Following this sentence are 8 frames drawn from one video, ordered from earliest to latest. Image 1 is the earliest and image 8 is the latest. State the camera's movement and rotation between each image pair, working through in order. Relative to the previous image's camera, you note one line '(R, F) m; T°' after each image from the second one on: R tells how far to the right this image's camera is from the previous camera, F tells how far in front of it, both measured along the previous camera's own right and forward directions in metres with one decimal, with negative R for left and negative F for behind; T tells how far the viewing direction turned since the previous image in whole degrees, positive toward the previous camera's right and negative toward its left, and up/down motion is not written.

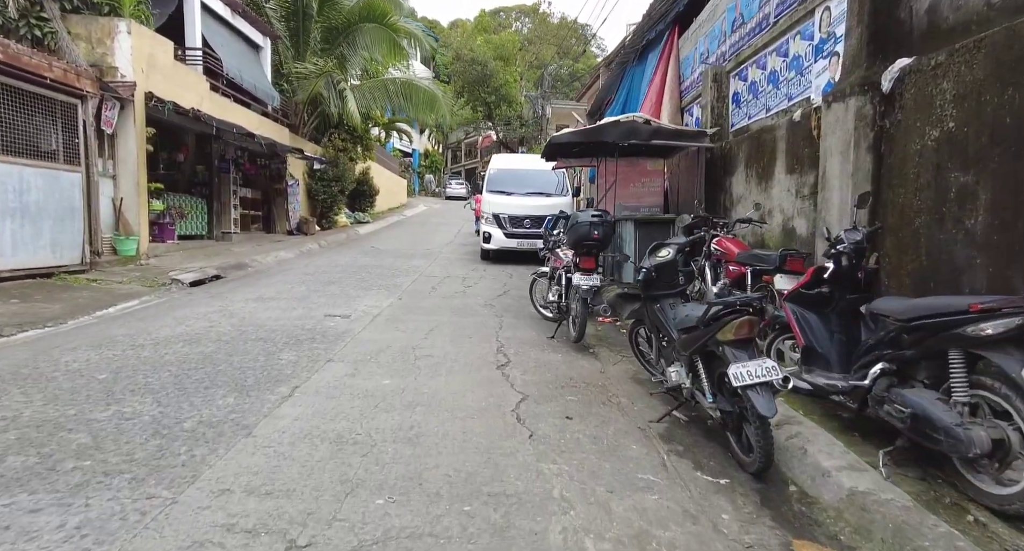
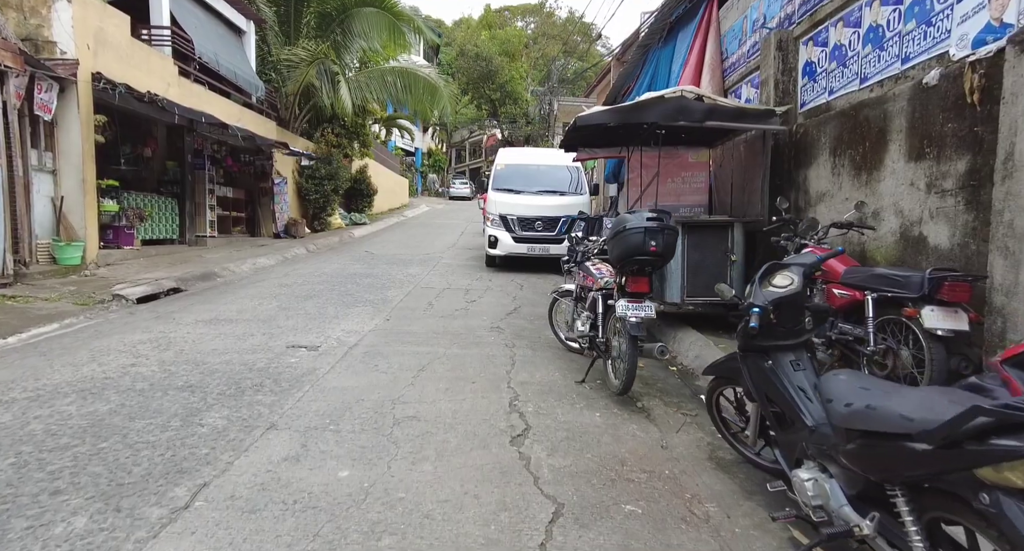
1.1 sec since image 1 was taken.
(-0.1, +1.5) m; 0°
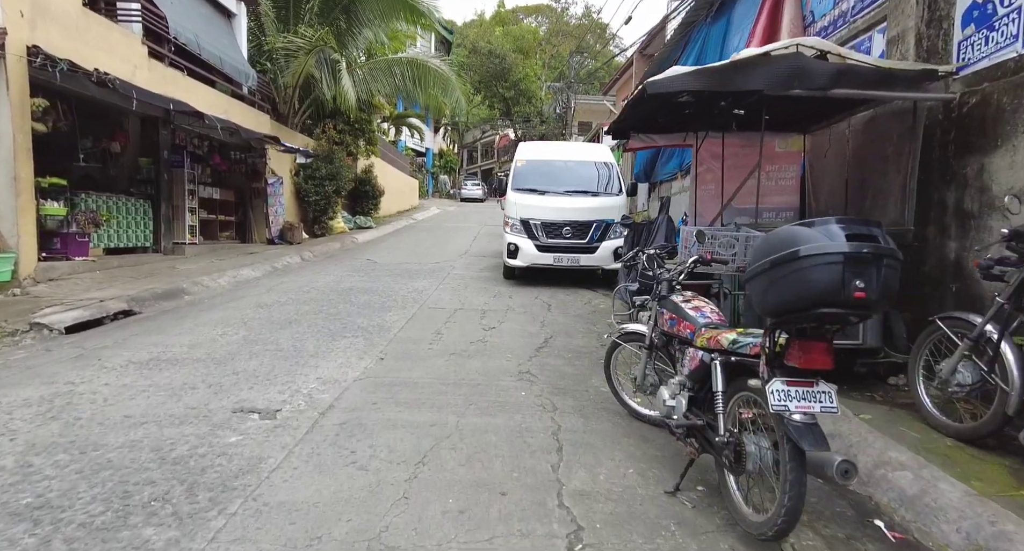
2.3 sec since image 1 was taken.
(-0.2, +1.6) m; -1°
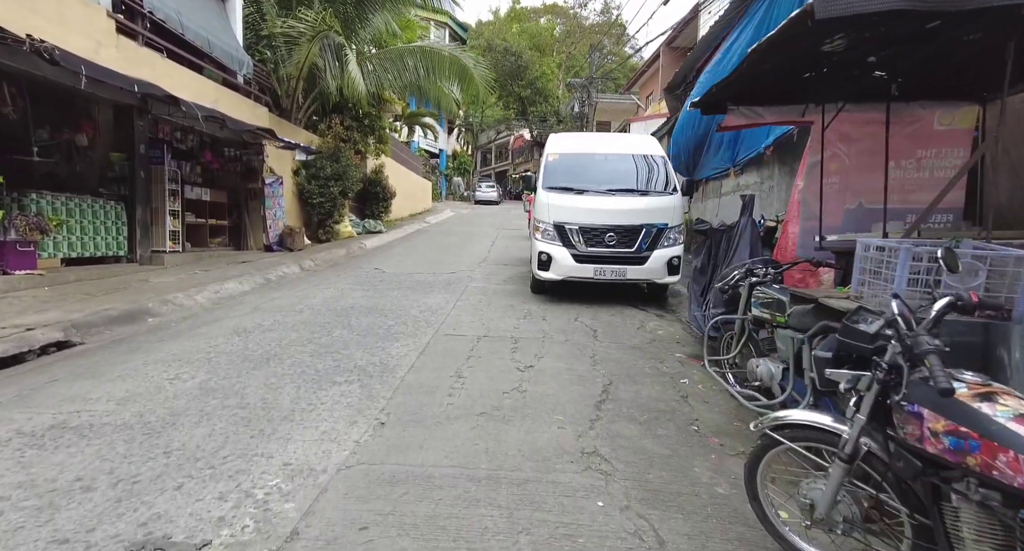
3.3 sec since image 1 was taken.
(-0.3, +1.5) m; -1°
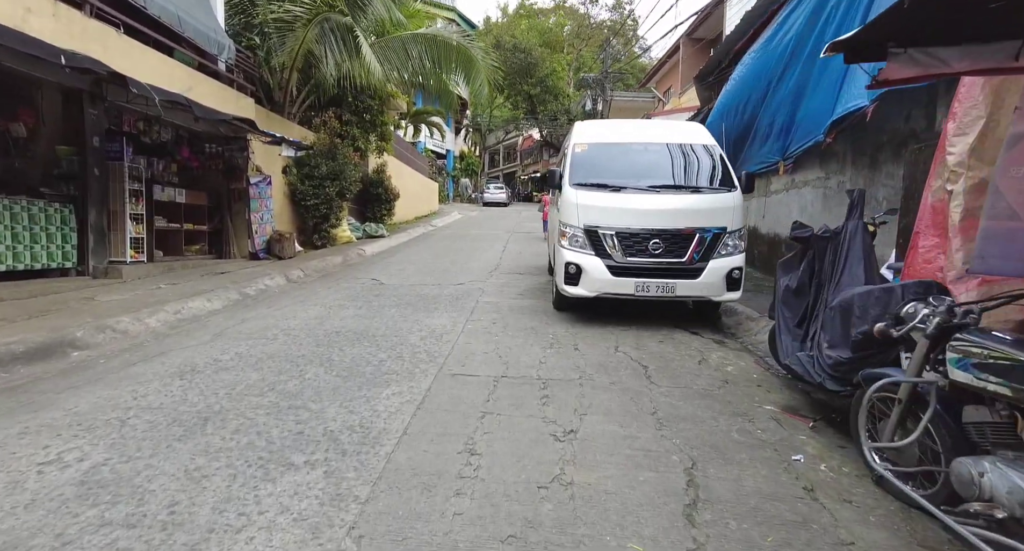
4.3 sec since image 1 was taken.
(-0.2, +1.5) m; -1°
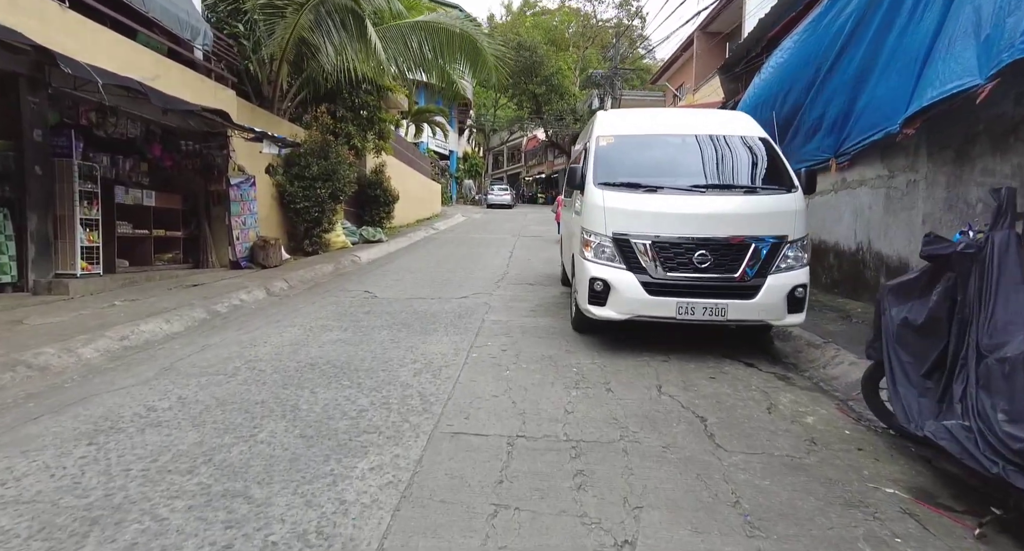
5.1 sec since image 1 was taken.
(-0.1, +1.2) m; 0°
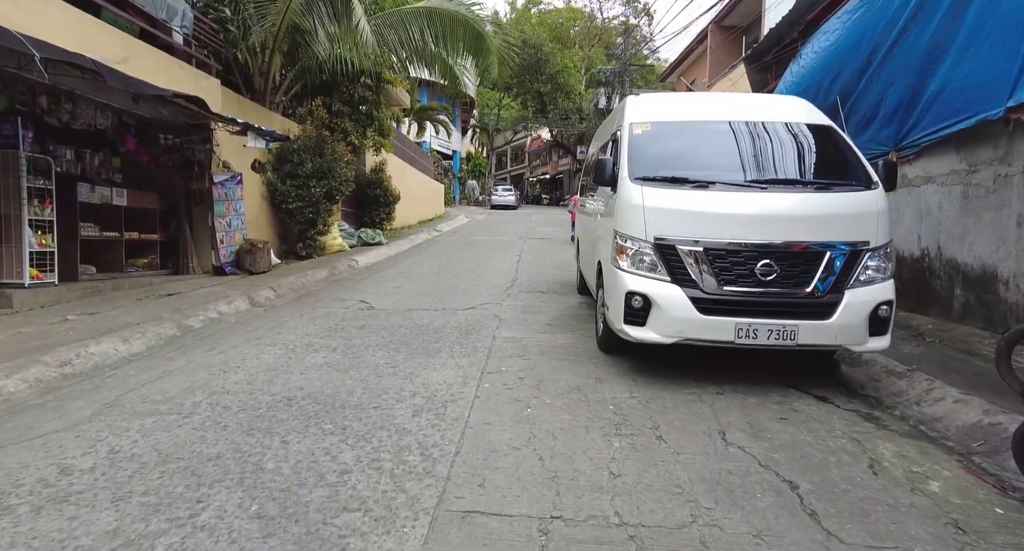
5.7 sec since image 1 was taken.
(-0.1, +1.0) m; 0°
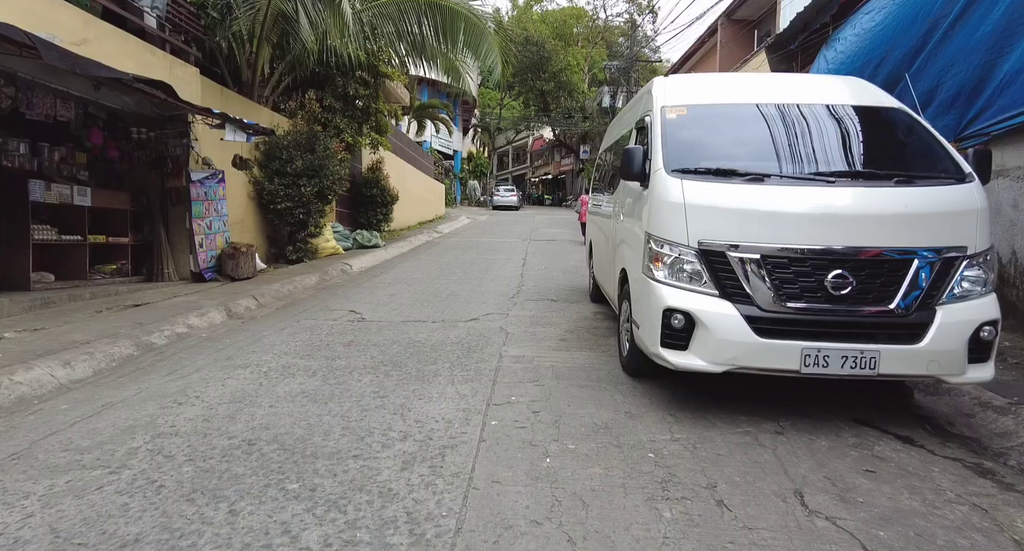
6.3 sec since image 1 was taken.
(-0.1, +0.8) m; 0°
